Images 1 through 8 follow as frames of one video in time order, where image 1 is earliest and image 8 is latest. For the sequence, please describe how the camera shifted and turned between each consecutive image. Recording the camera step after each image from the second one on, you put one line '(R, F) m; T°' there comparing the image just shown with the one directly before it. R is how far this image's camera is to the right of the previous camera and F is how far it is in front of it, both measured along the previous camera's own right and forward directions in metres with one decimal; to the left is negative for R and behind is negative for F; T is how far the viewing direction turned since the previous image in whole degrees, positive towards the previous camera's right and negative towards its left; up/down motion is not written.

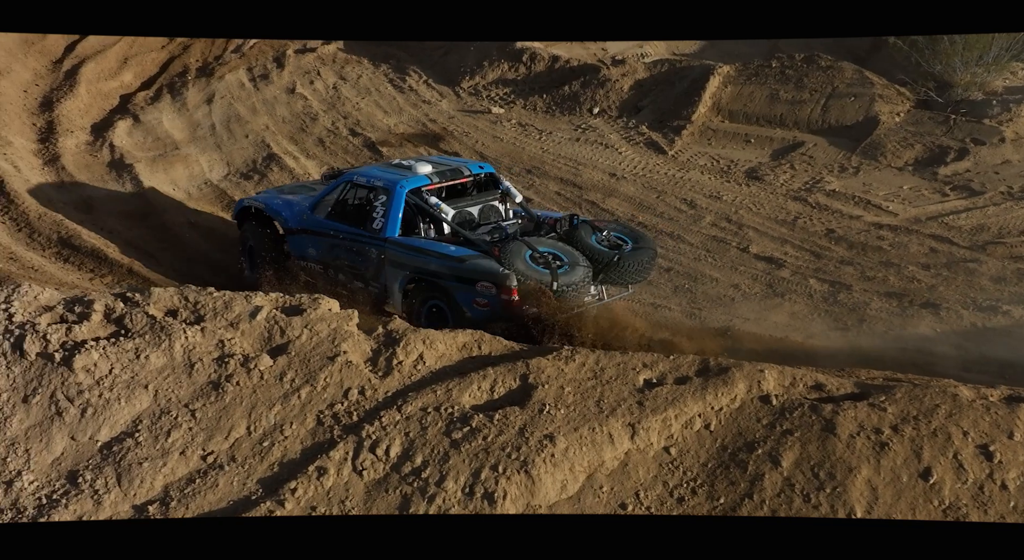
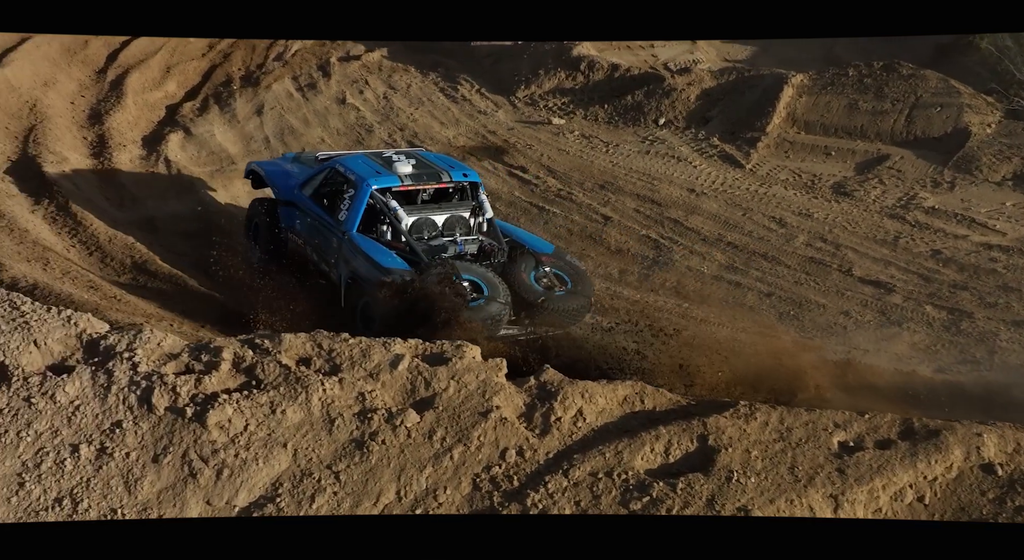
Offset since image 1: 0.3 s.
(-0.8, +0.3) m; -1°
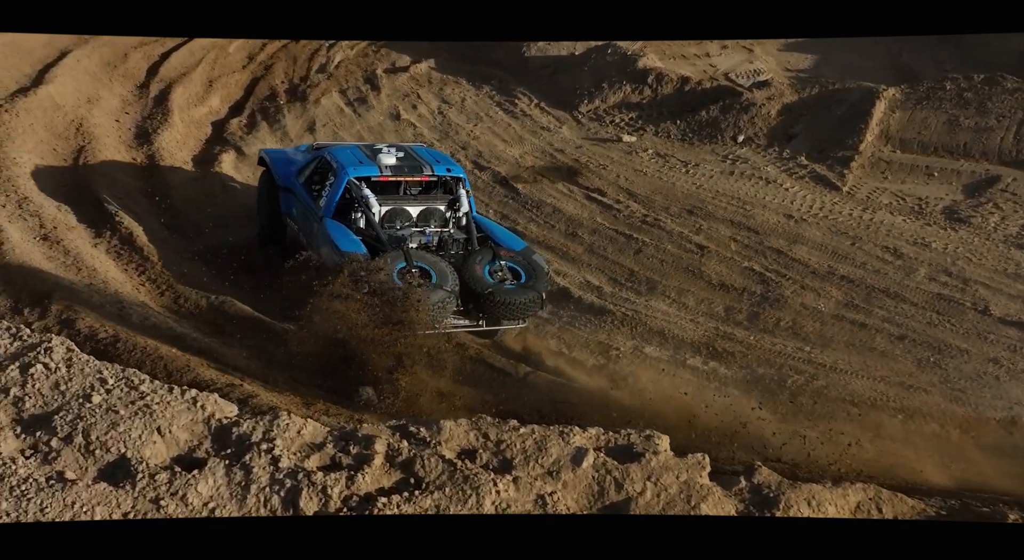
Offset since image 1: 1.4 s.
(-0.8, +0.5) m; -1°
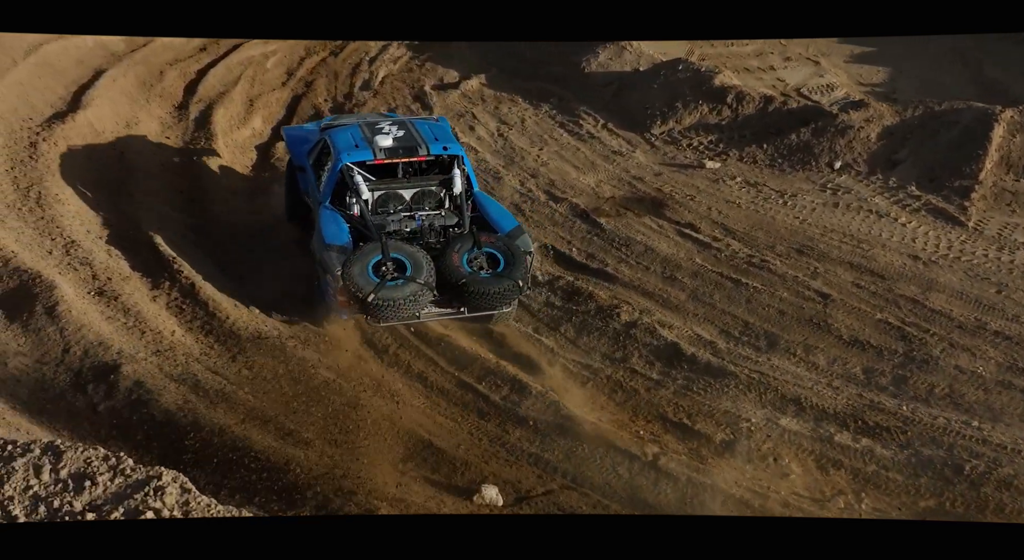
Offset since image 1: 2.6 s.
(-0.9, +0.8) m; -1°
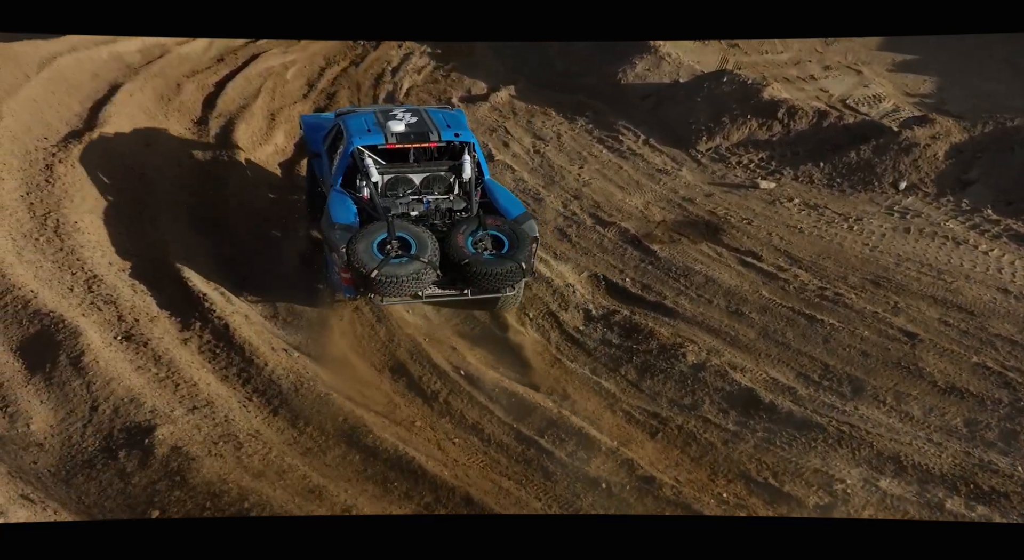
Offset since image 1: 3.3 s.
(-0.5, +0.6) m; 0°
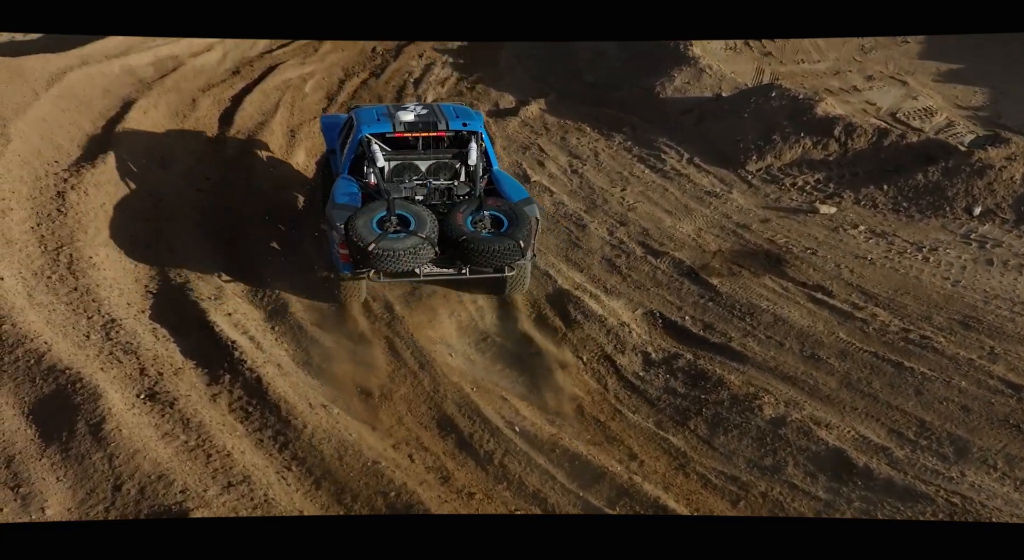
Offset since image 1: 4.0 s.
(-0.5, +0.6) m; 0°
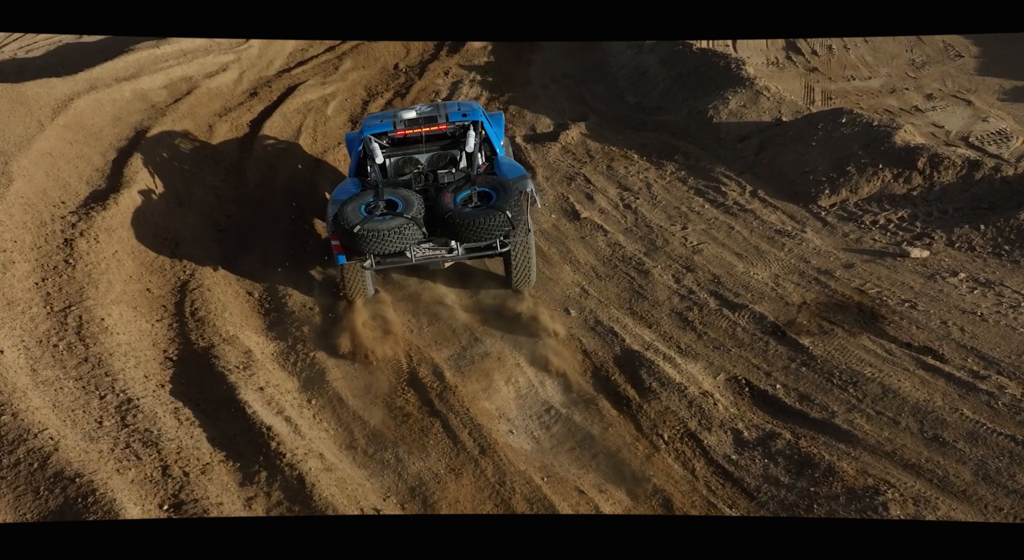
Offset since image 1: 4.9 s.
(-0.5, +0.9) m; 0°
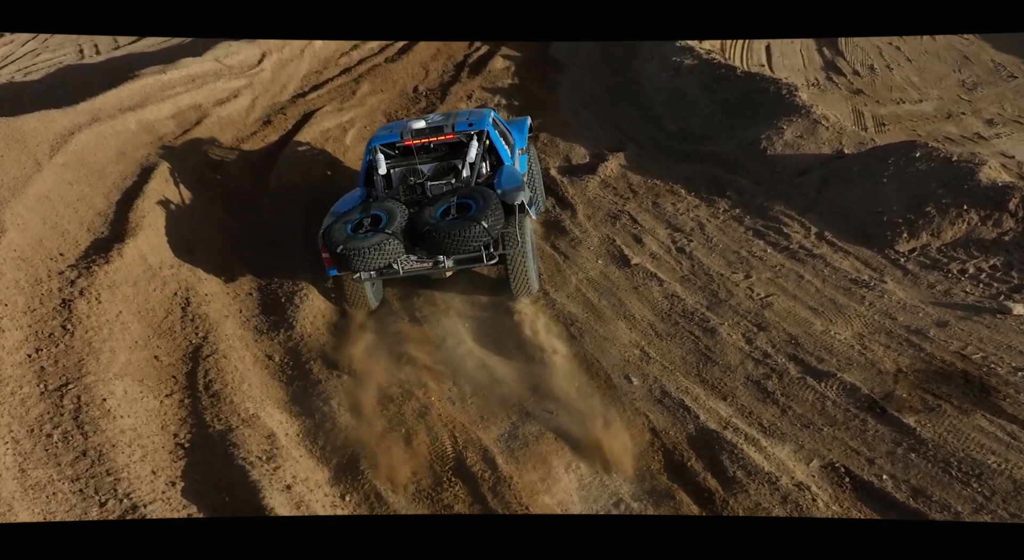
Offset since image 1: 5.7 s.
(-0.5, +0.9) m; 0°
